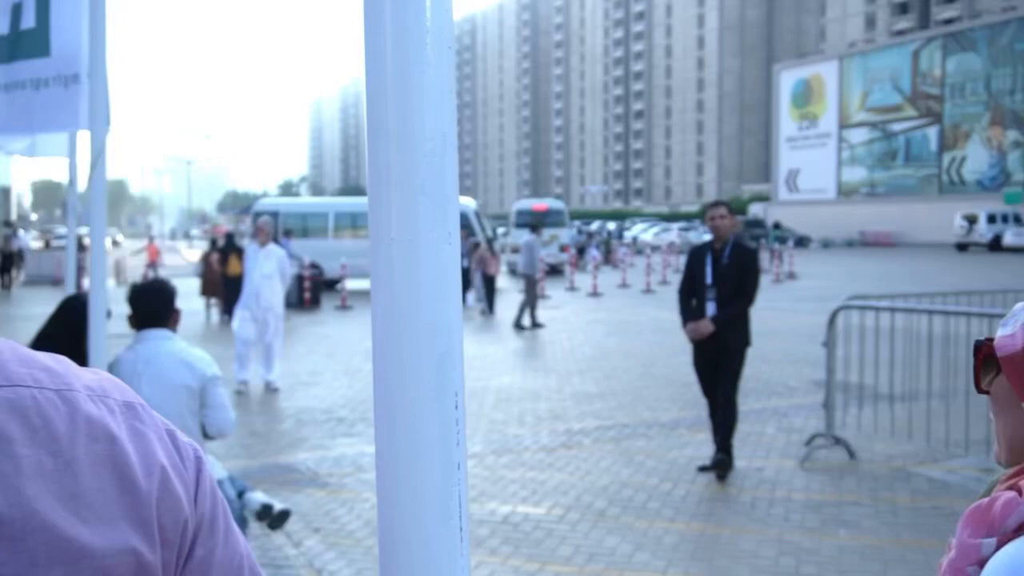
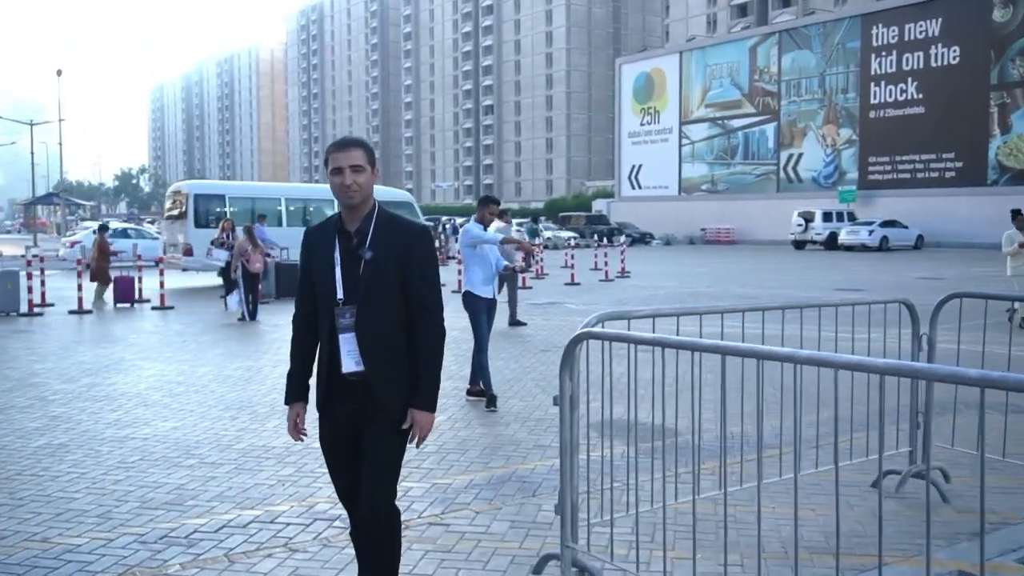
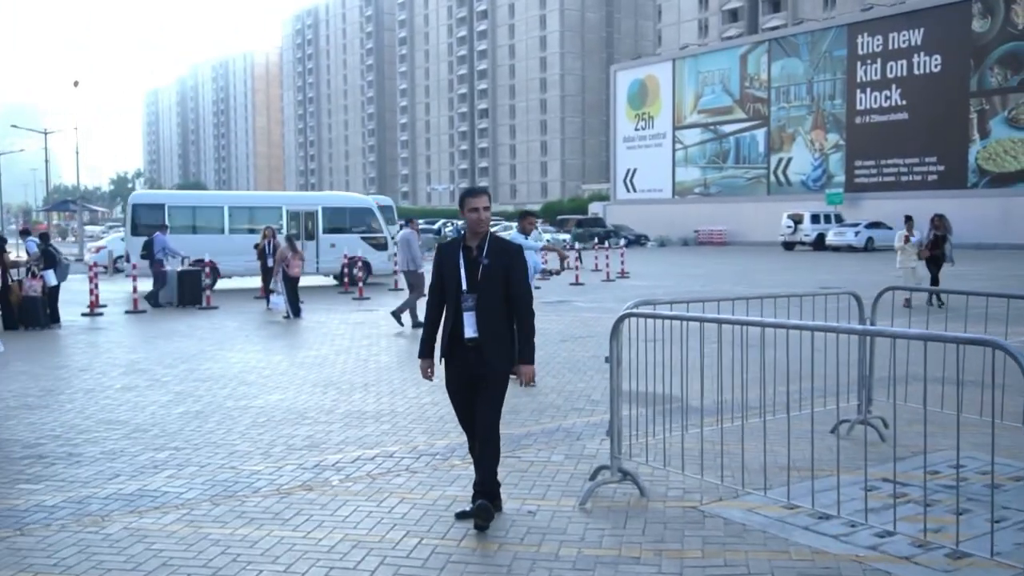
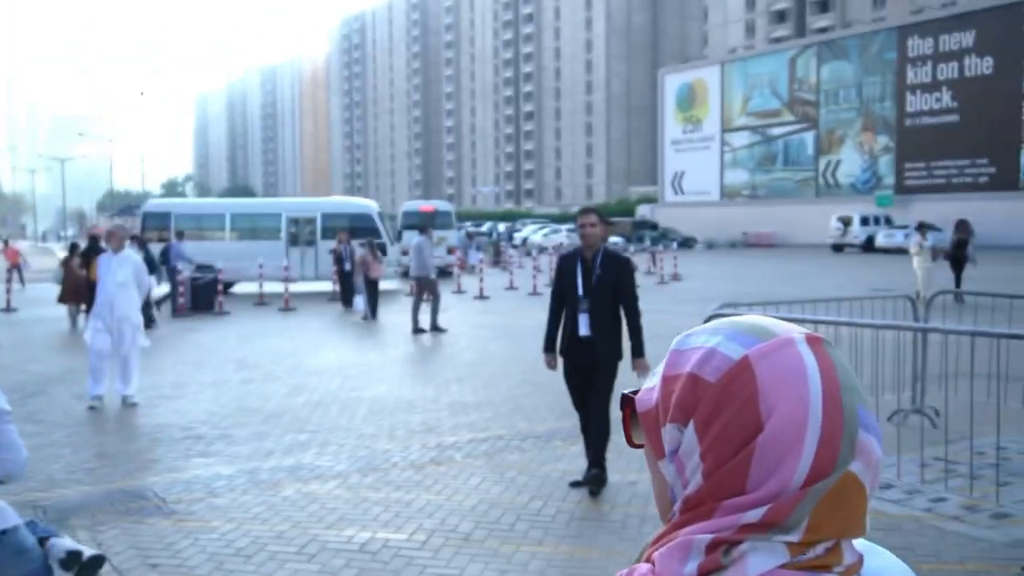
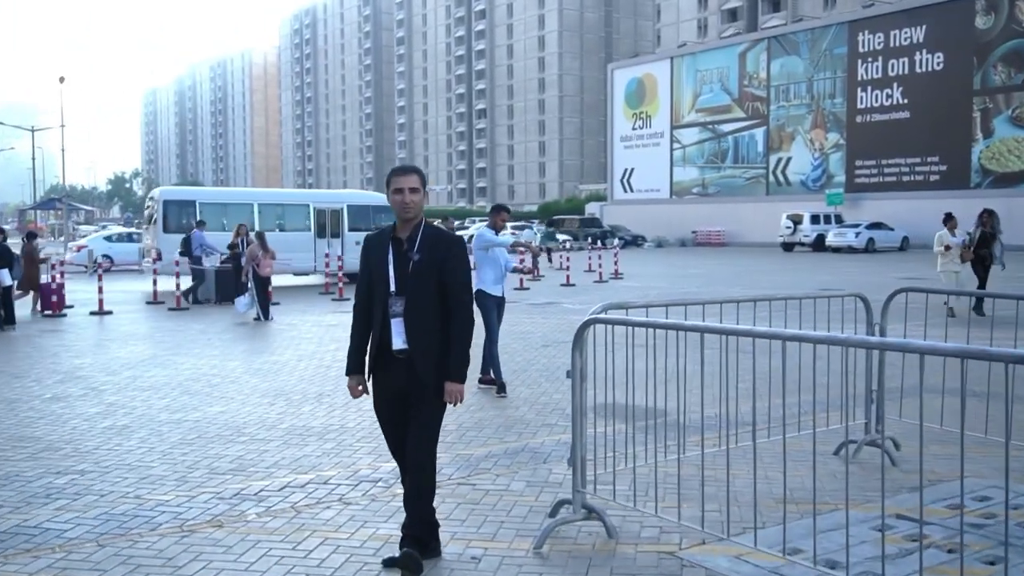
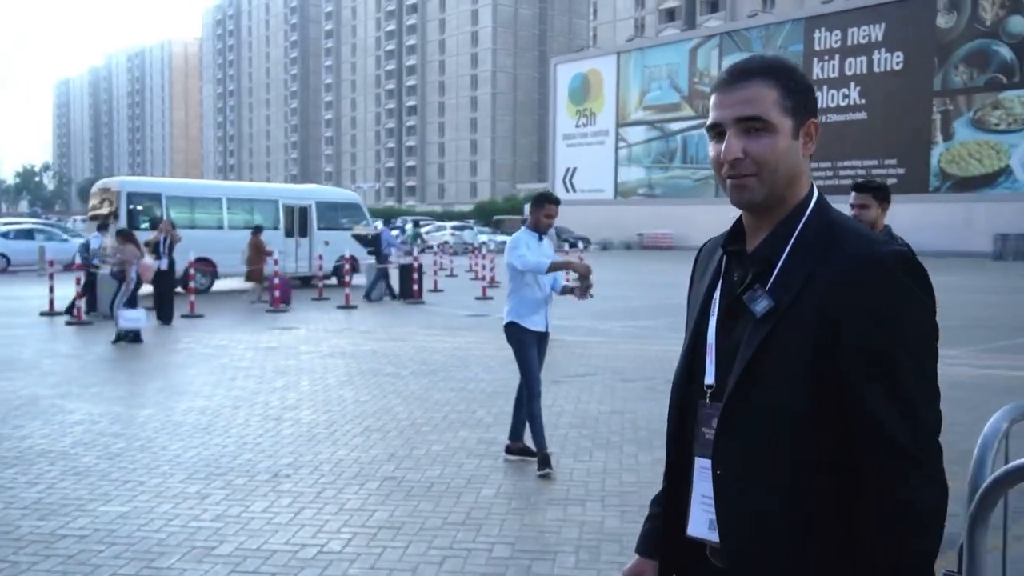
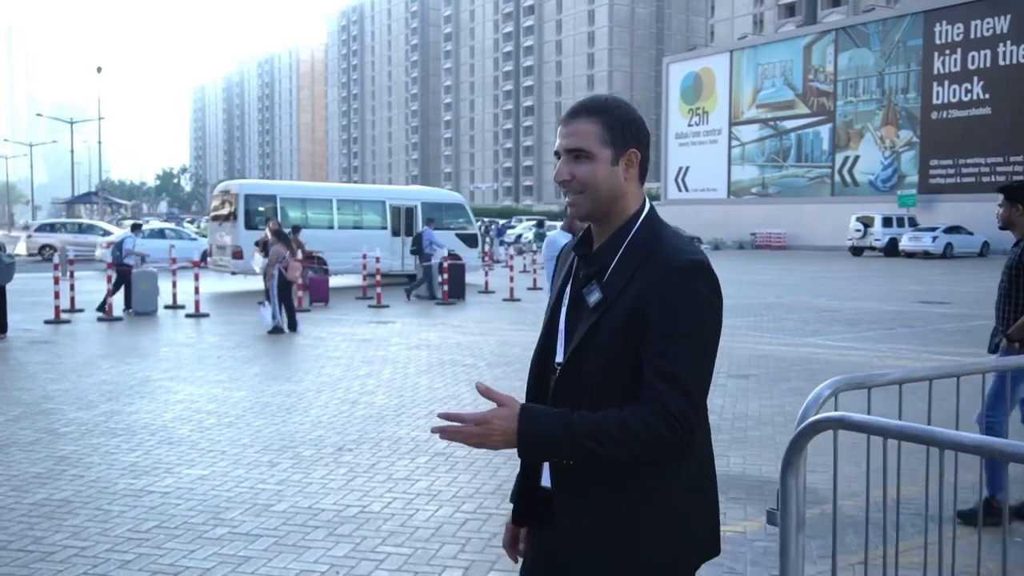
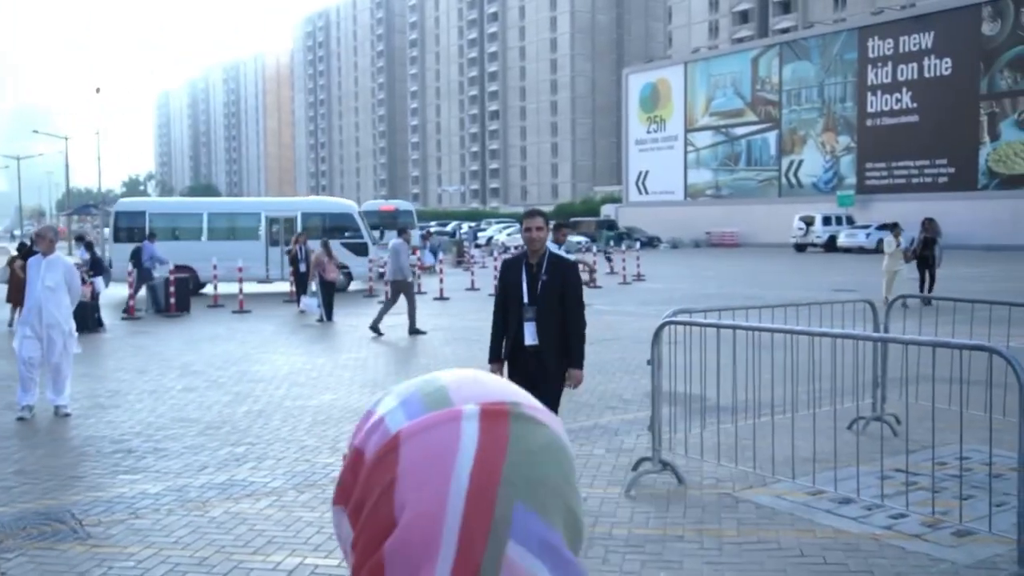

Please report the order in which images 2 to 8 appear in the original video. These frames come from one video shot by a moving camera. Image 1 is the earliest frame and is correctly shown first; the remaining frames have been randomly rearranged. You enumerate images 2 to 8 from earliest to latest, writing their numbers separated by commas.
4, 8, 3, 5, 2, 7, 6
